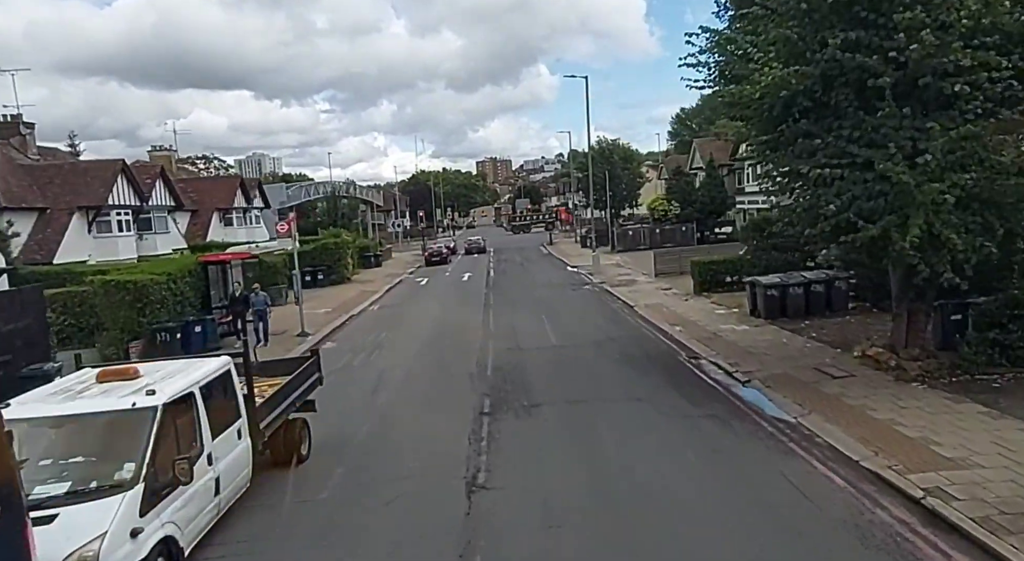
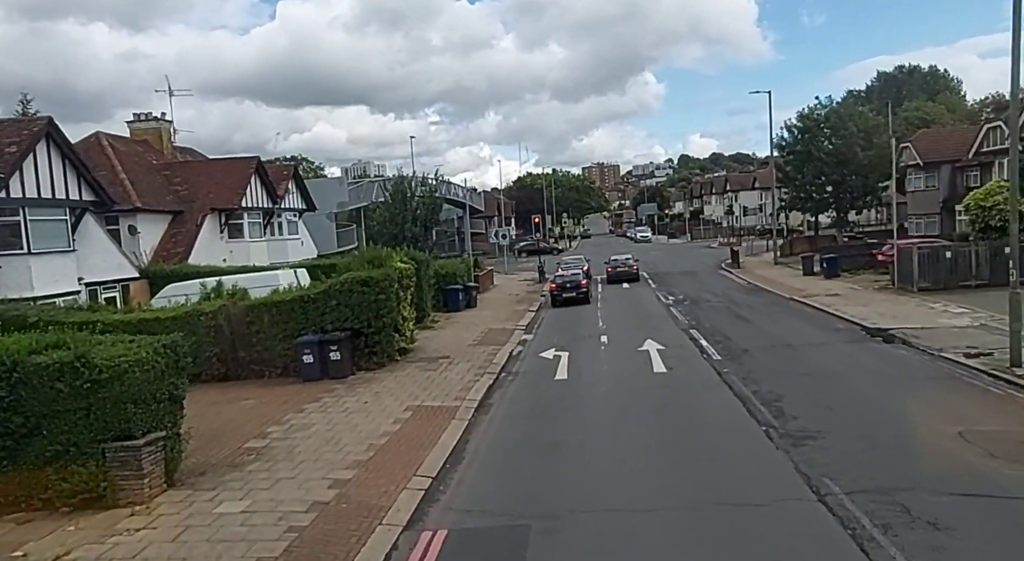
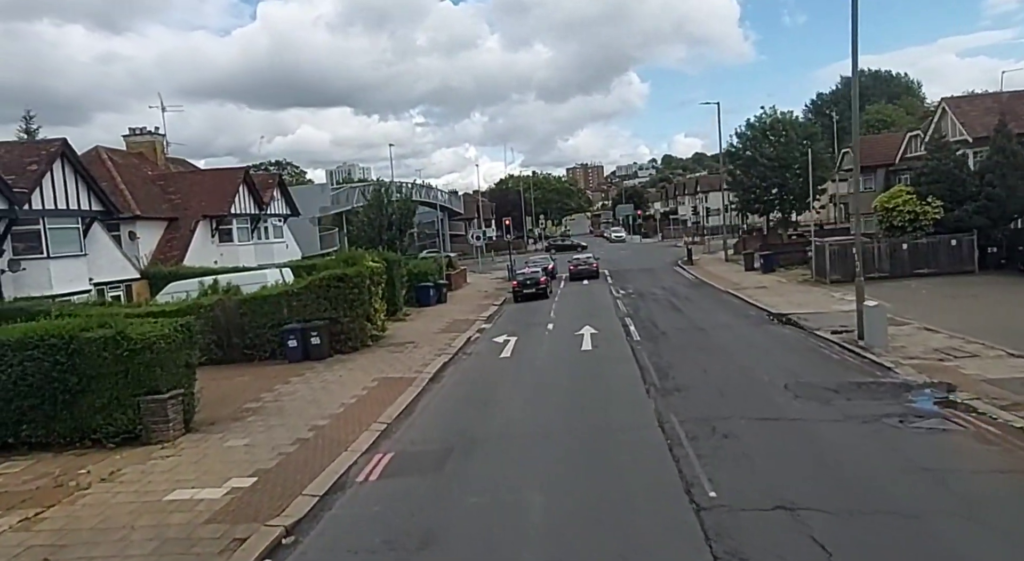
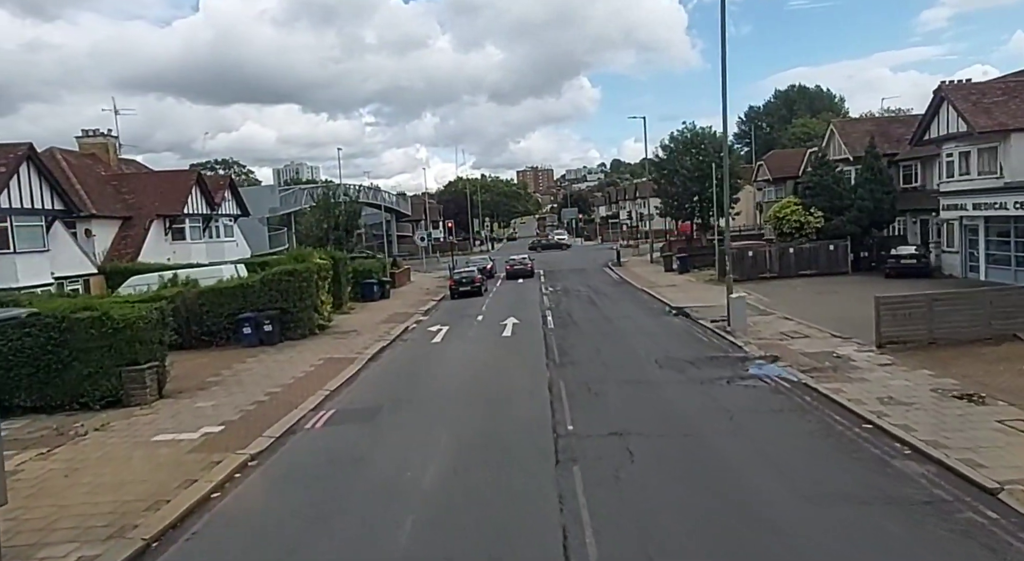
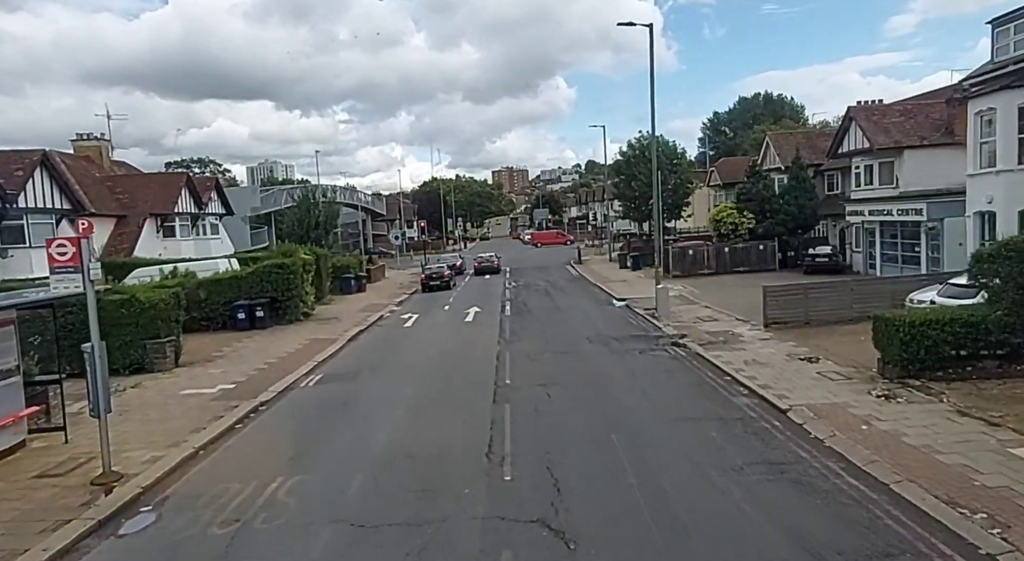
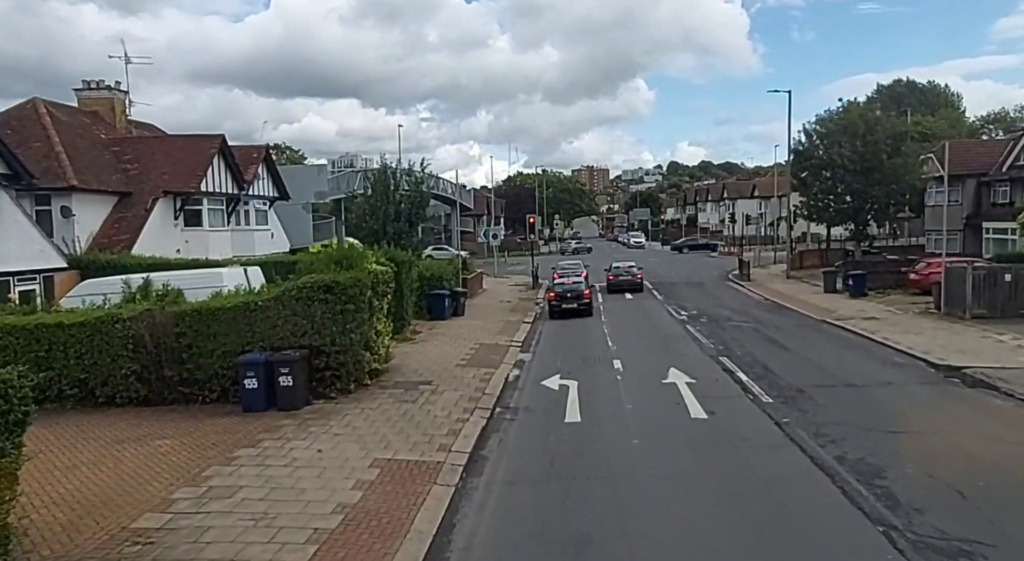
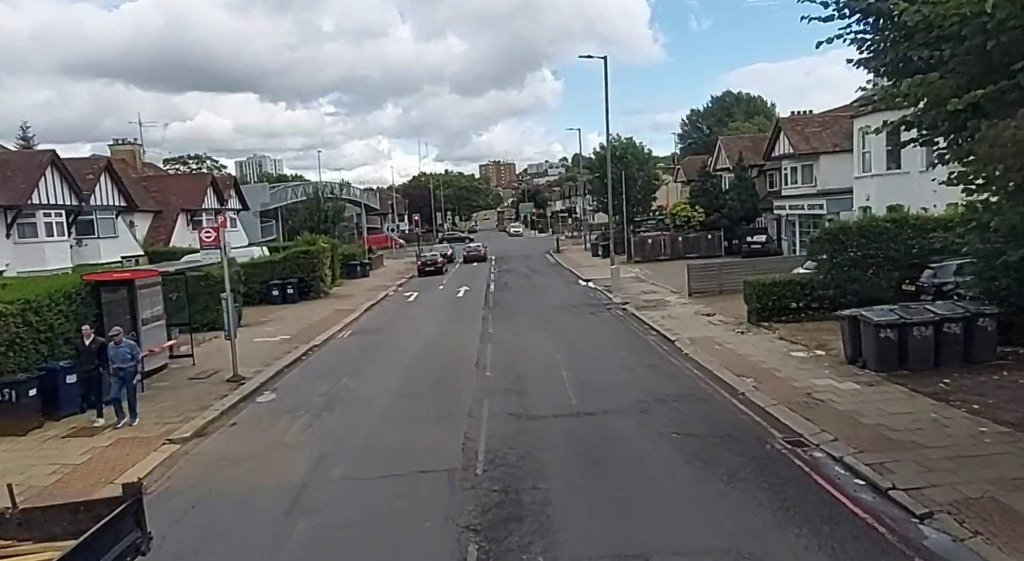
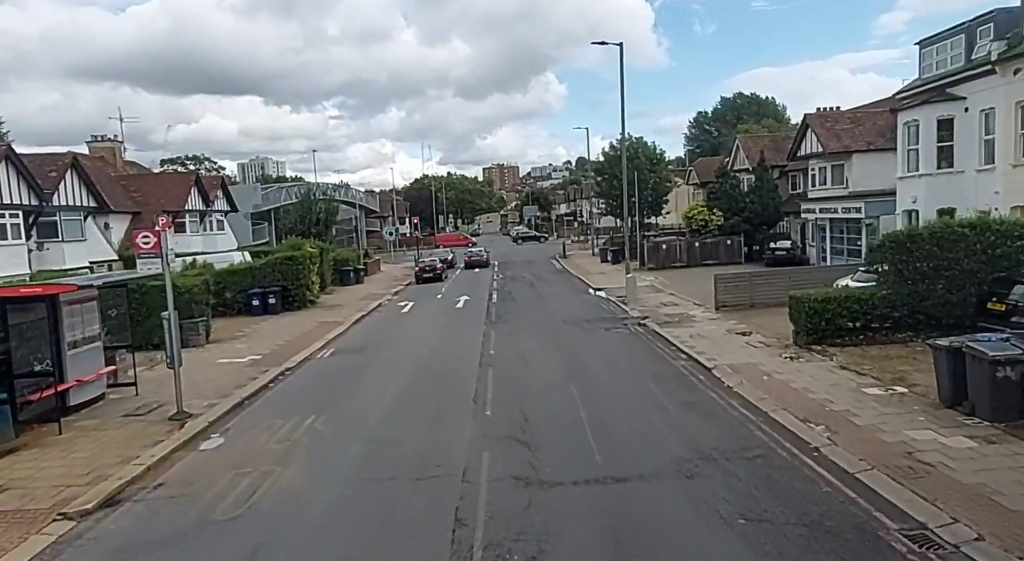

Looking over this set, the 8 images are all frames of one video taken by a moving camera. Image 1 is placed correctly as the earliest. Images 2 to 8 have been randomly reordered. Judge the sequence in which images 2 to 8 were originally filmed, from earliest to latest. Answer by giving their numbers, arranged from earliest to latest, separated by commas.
7, 8, 5, 4, 3, 2, 6
